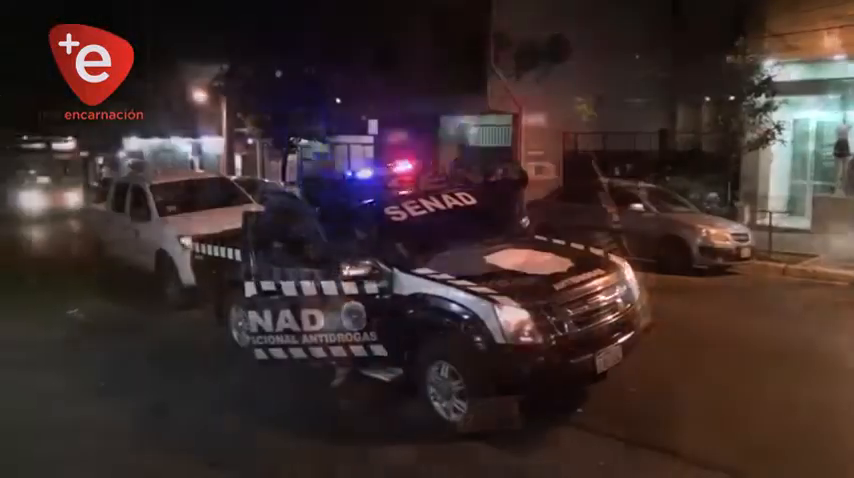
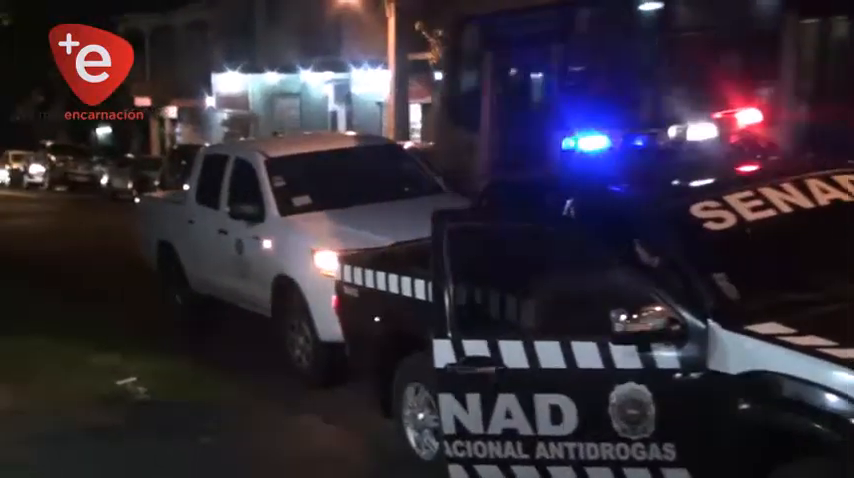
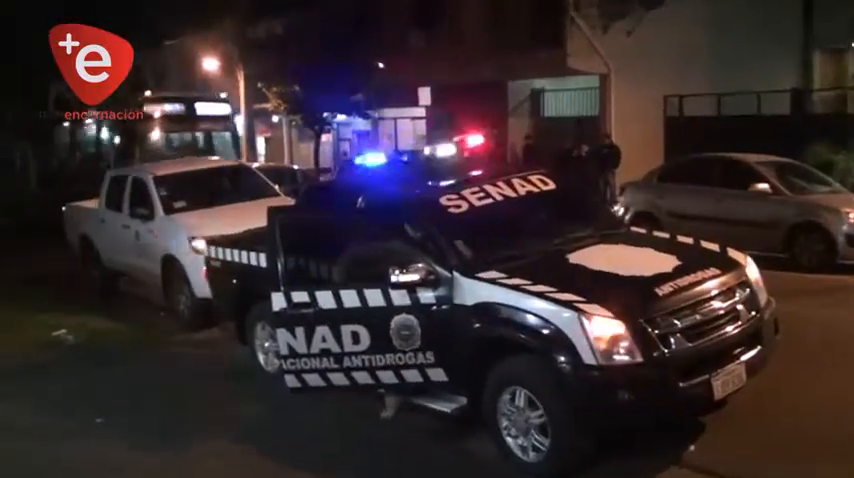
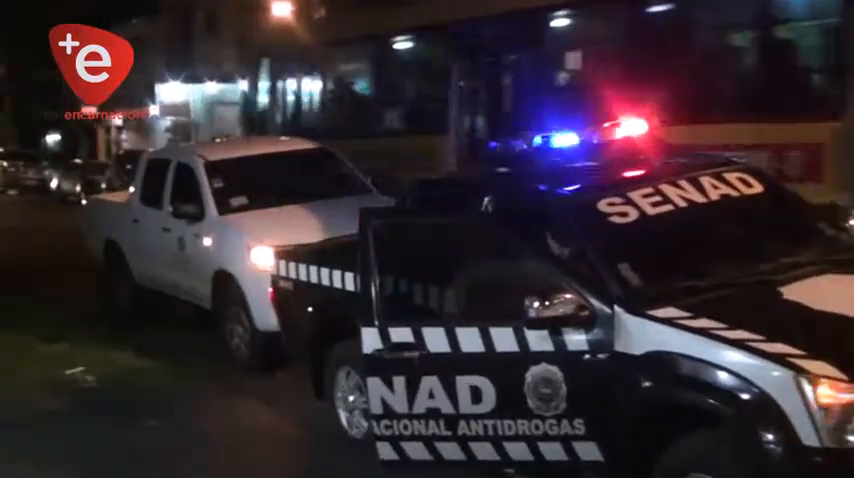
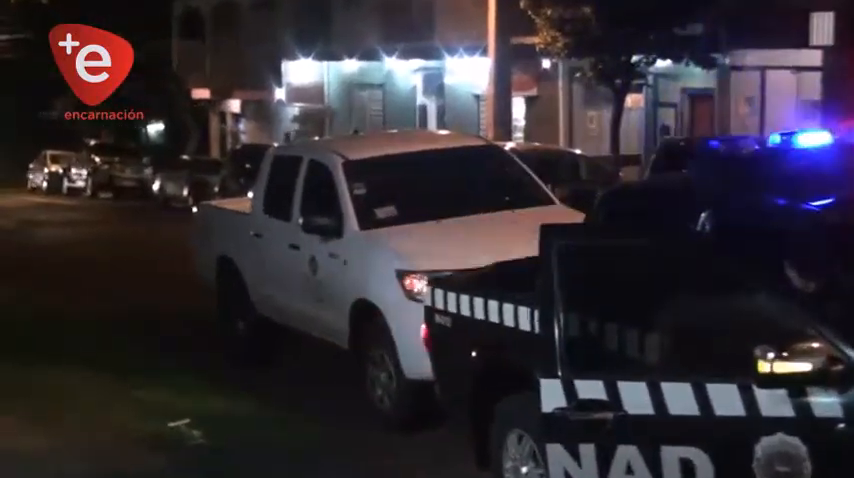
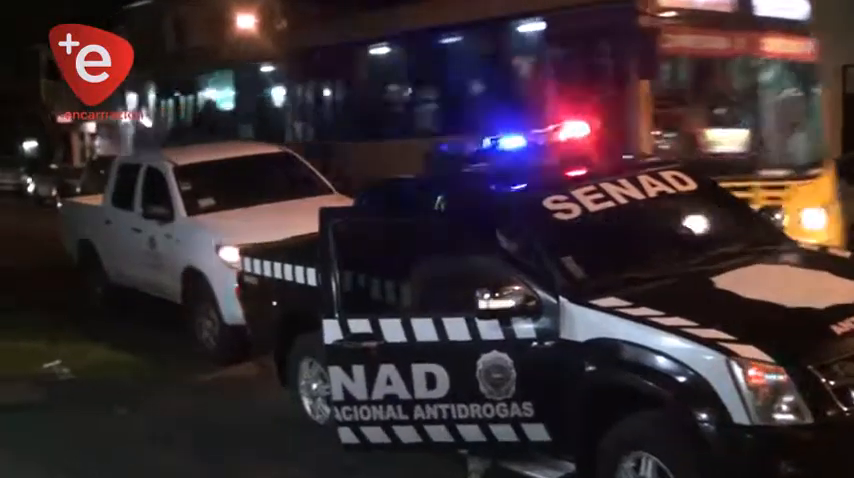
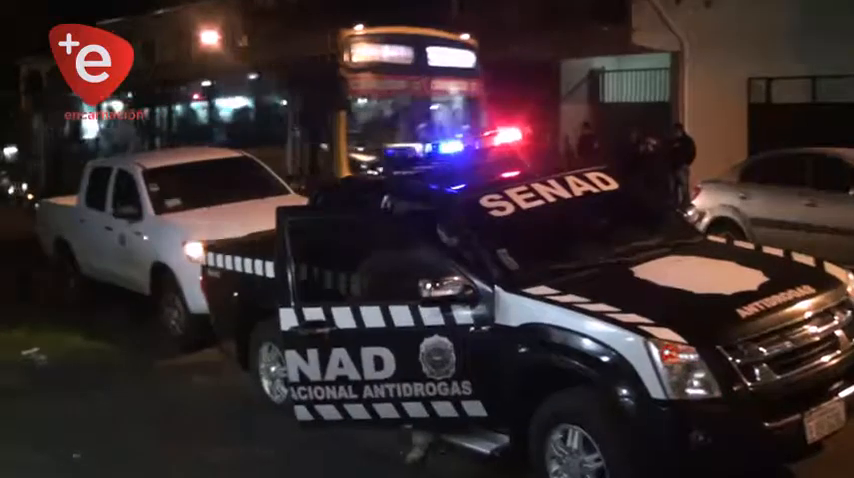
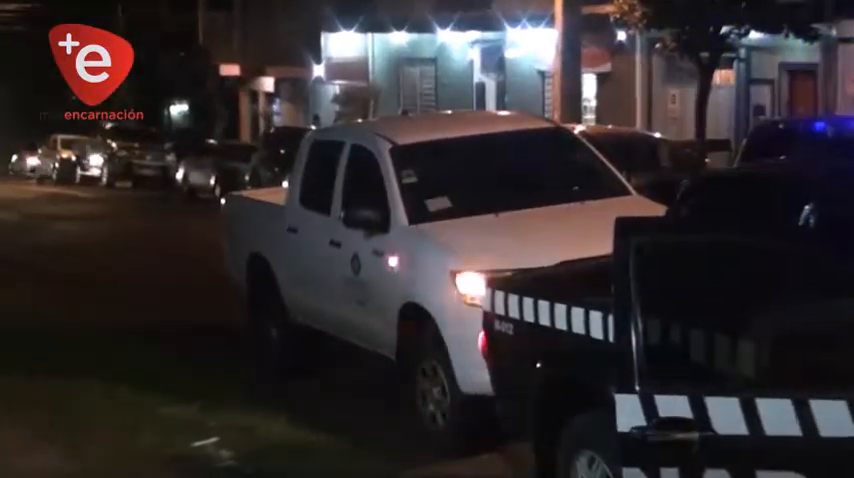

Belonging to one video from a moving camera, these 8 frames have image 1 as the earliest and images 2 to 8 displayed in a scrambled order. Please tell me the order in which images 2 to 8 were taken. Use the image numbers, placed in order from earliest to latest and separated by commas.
3, 7, 6, 4, 2, 5, 8
